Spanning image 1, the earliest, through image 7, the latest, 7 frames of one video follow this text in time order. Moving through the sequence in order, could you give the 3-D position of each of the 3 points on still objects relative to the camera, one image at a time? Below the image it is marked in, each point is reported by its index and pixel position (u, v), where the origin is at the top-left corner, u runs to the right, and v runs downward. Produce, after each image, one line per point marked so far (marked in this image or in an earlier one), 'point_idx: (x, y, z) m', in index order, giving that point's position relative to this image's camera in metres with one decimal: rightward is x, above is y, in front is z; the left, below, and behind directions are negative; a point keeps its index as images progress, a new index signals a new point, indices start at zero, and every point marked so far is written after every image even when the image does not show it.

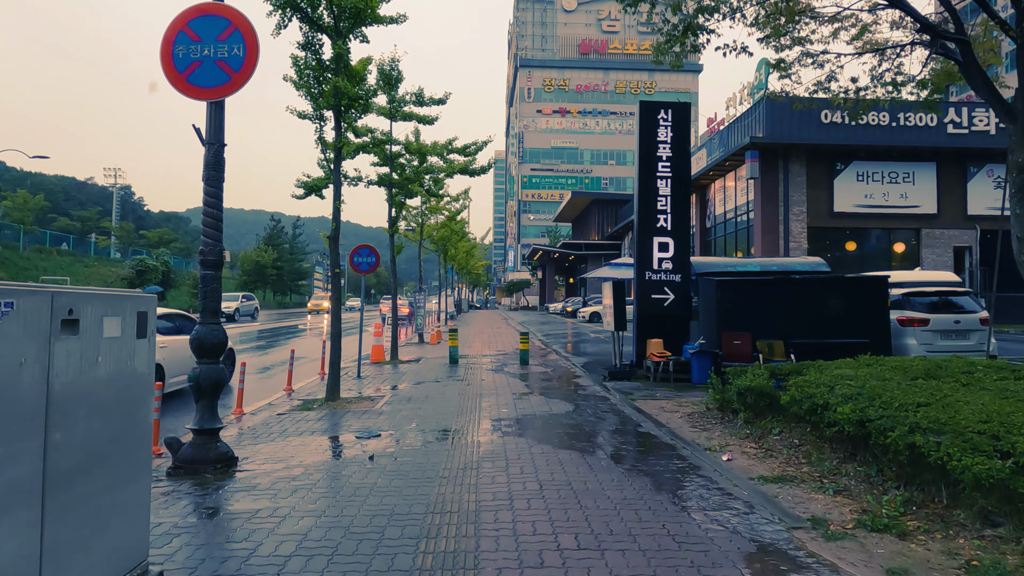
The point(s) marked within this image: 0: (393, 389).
0: (-2.0, -1.8, +11.7) m
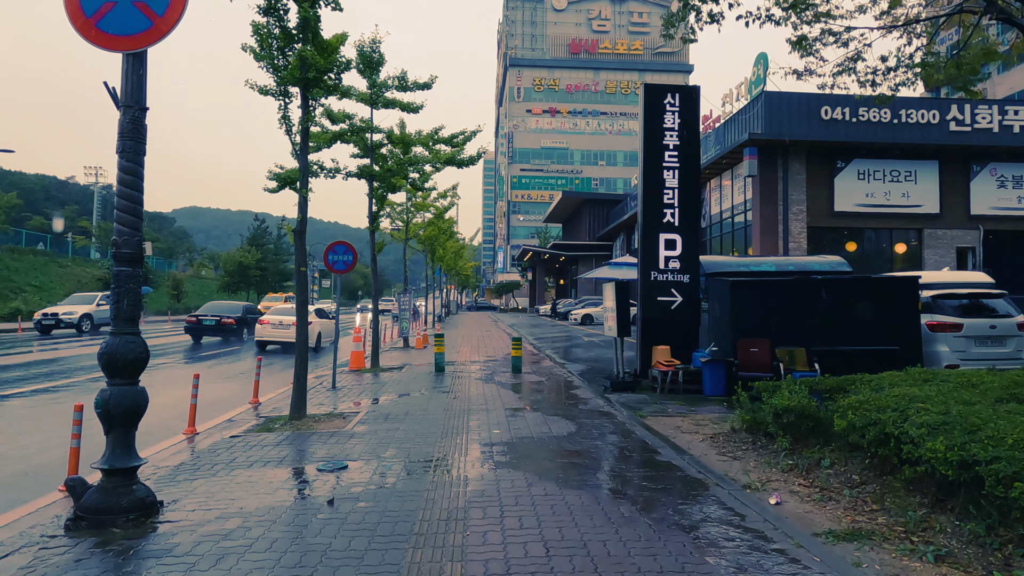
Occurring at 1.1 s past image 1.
0: (-2.1, -1.8, +10.4) m
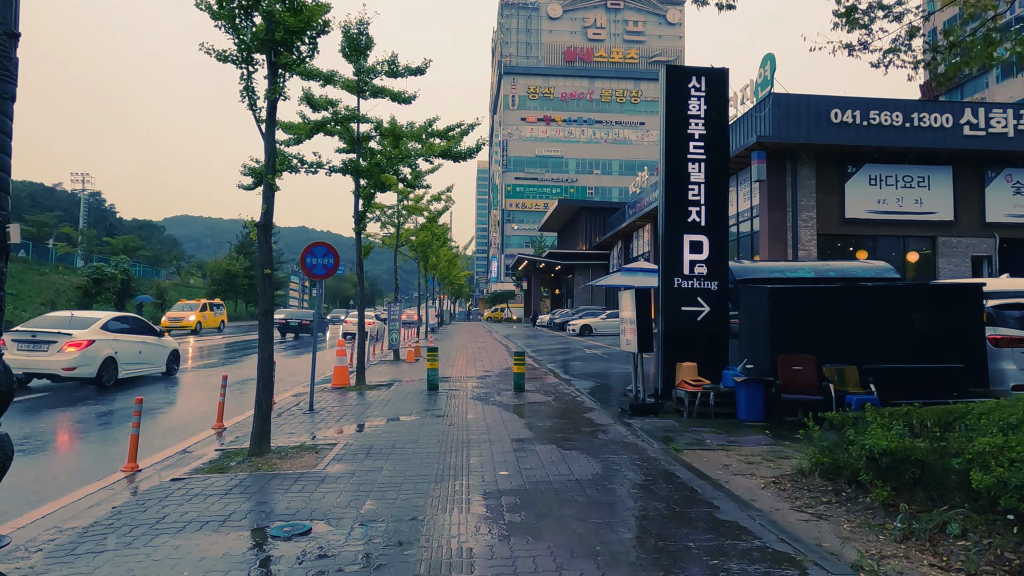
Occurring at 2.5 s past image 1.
0: (-2.1, -1.9, +8.8) m
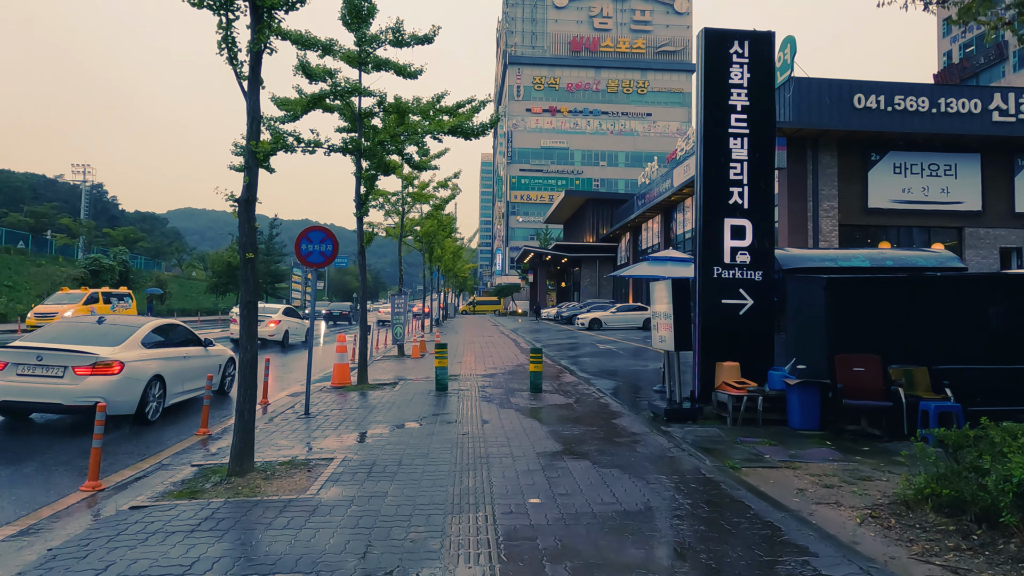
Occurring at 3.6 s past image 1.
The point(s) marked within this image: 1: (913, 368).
0: (-1.8, -1.7, +7.7) m
1: (+5.0, -1.0, +8.3) m
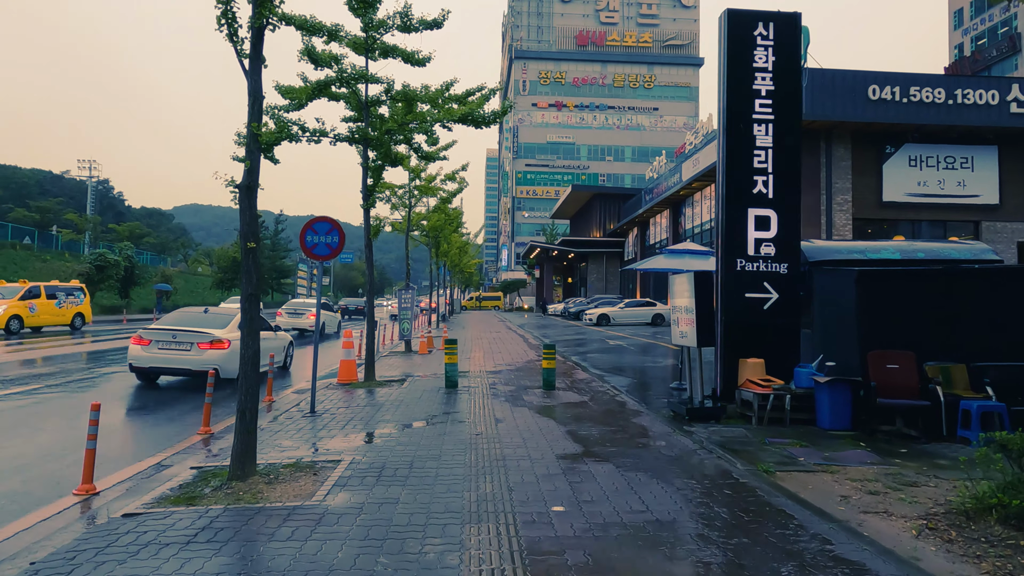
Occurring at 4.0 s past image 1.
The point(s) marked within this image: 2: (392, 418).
0: (-1.6, -1.7, +7.3) m
1: (+5.2, -0.9, +7.9) m
2: (-1.6, -1.7, +8.6) m
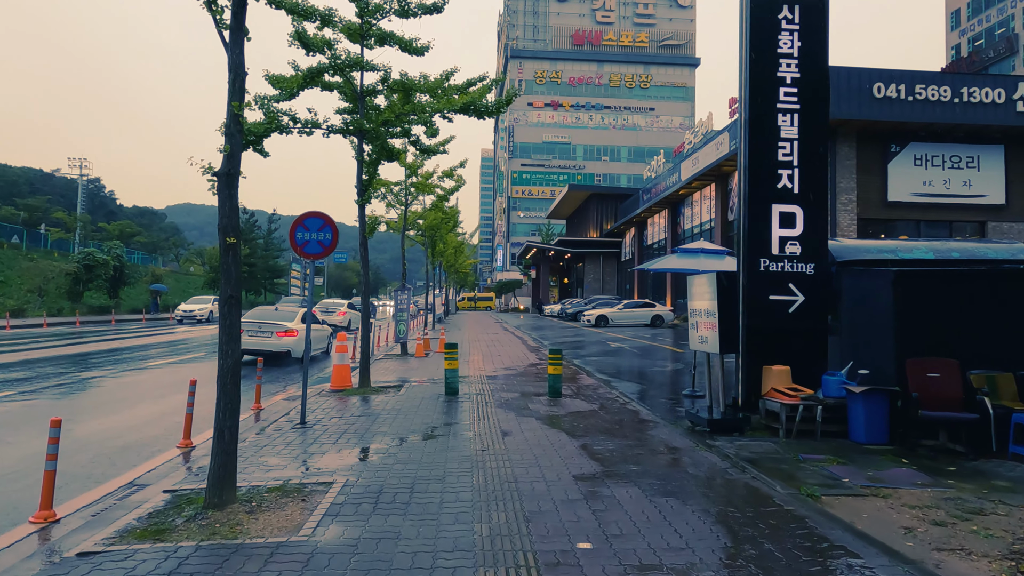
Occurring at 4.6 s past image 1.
0: (-1.5, -1.7, +6.6) m
1: (+5.3, -0.9, +7.3) m
2: (-1.5, -1.7, +8.0) m
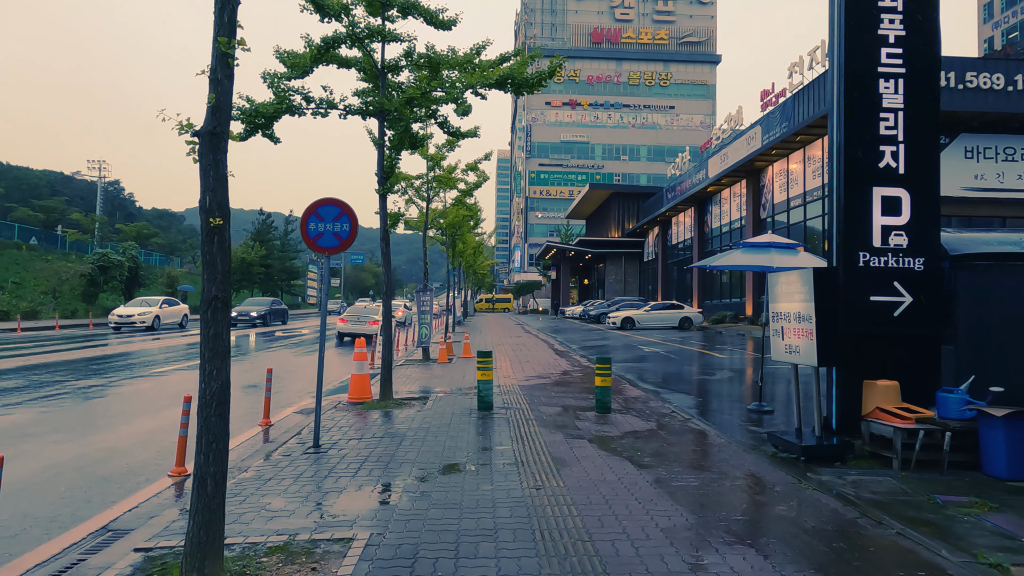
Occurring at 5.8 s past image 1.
0: (-1.0, -1.7, +5.3) m
1: (+5.8, -0.9, +5.8) m
2: (-0.9, -1.7, +6.6) m
